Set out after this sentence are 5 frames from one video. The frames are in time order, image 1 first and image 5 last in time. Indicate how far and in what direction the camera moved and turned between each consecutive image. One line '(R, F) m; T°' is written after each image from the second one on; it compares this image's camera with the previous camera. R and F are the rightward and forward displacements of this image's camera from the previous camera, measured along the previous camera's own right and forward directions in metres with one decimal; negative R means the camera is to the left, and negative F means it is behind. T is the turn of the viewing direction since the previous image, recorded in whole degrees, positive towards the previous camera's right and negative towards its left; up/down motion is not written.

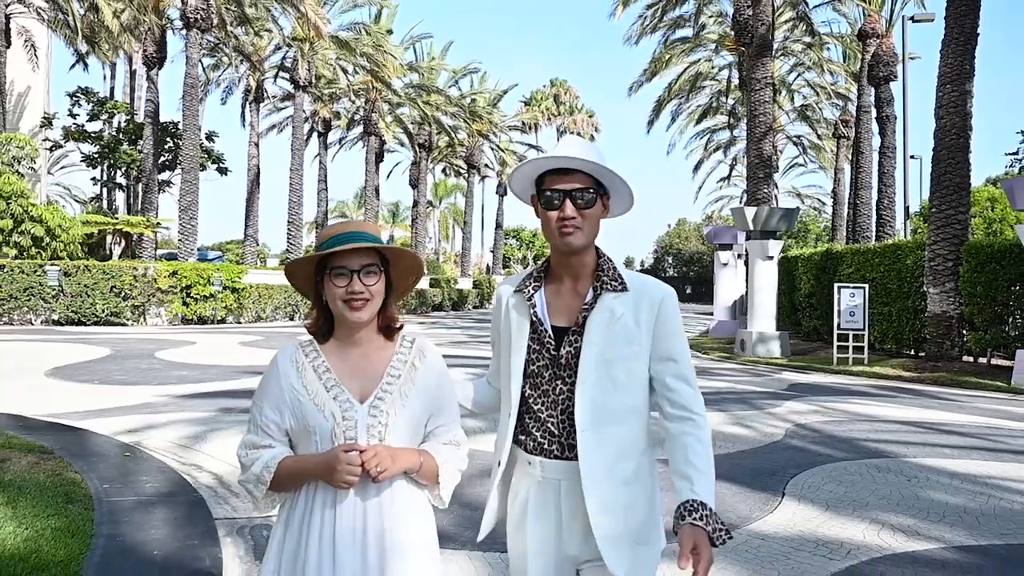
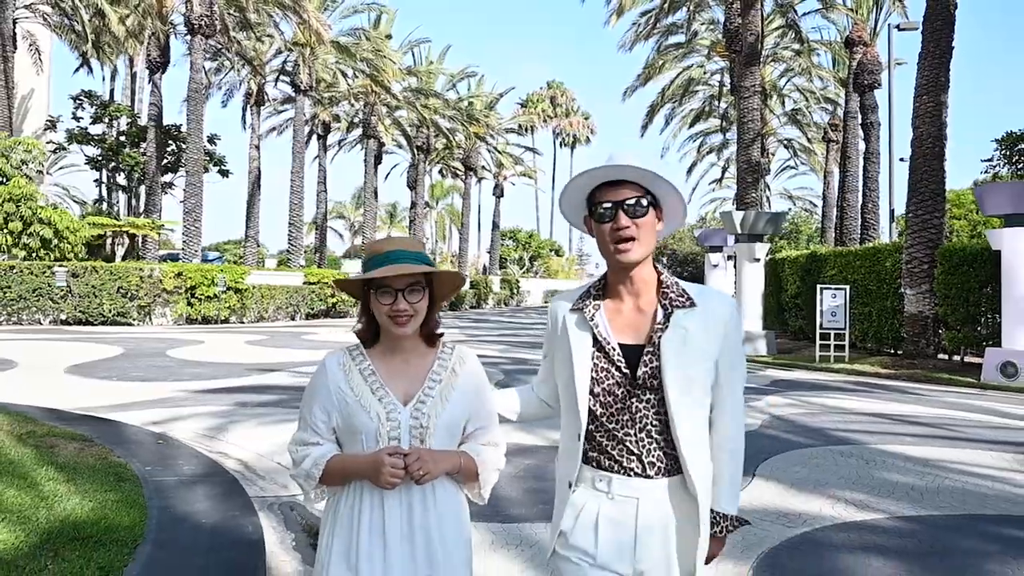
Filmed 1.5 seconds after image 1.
(0.0, -0.7) m; 0°
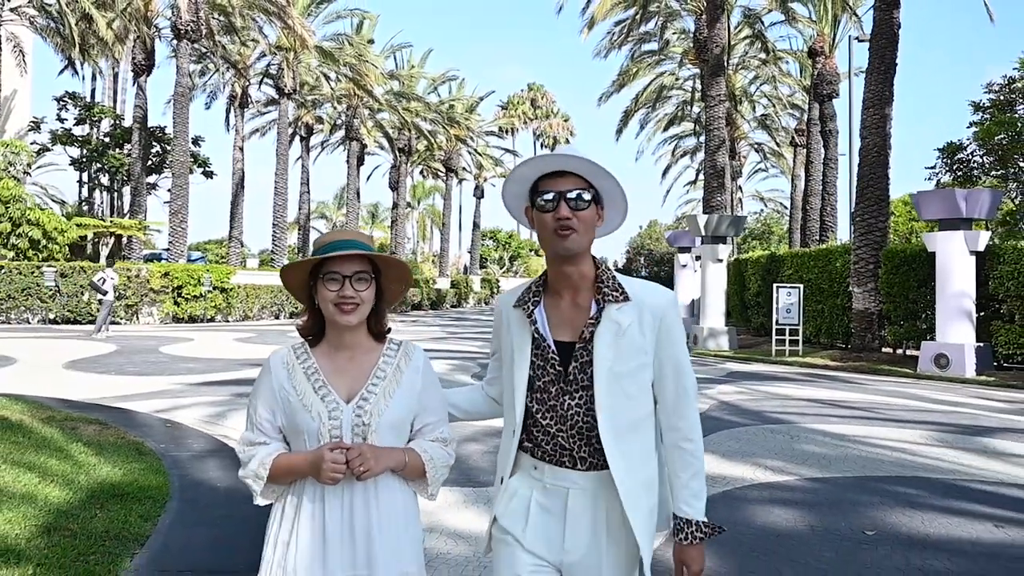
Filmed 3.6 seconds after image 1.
(+0.1, -1.0) m; +1°
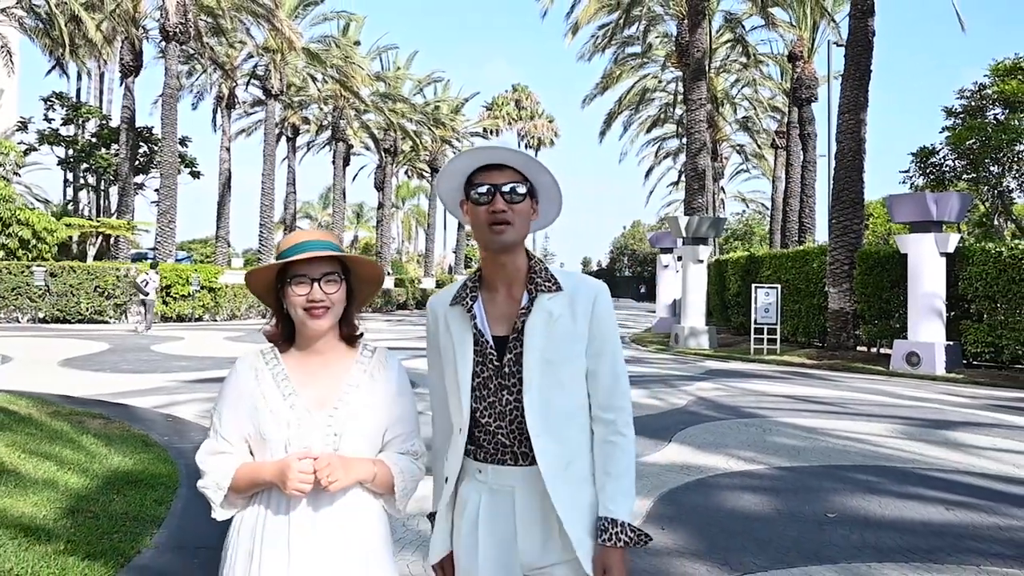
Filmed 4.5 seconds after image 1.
(0.0, -0.4) m; +1°
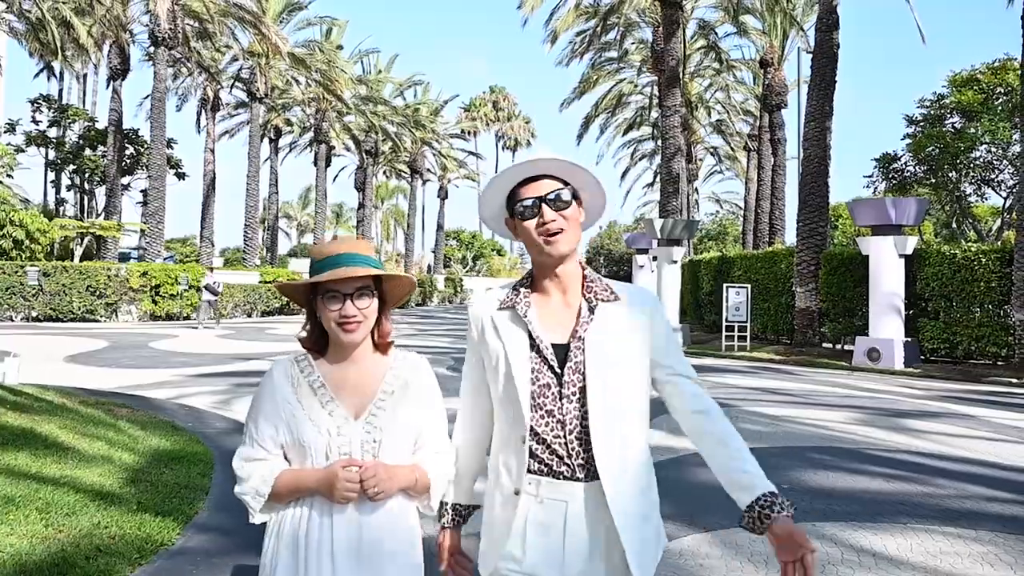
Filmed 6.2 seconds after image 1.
(-0.2, -0.9) m; +2°
